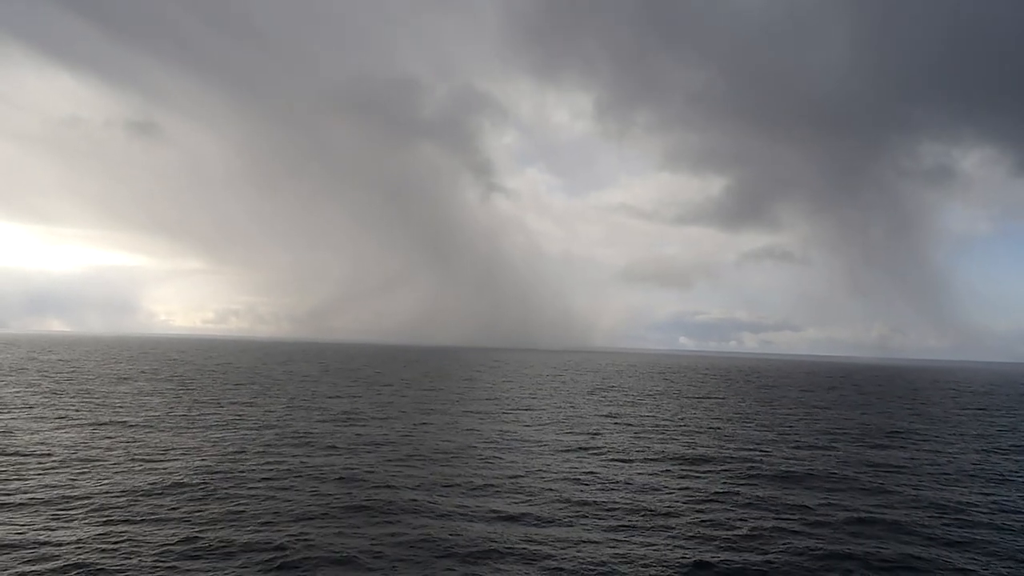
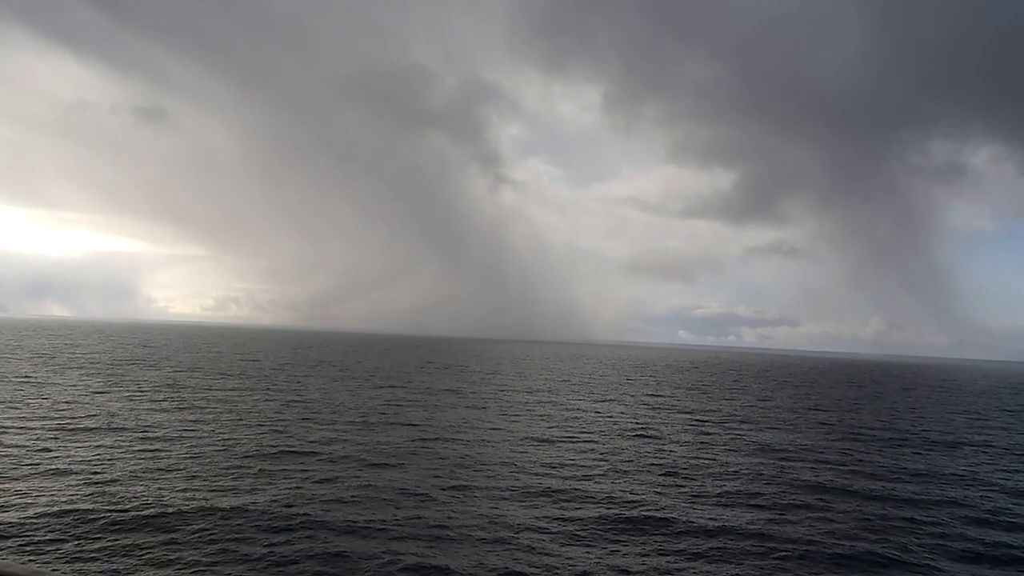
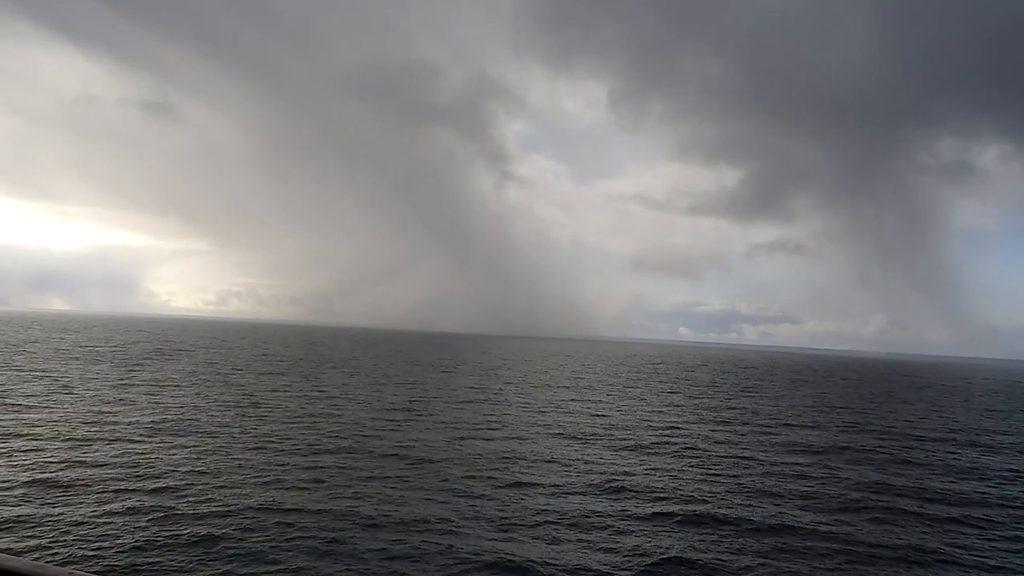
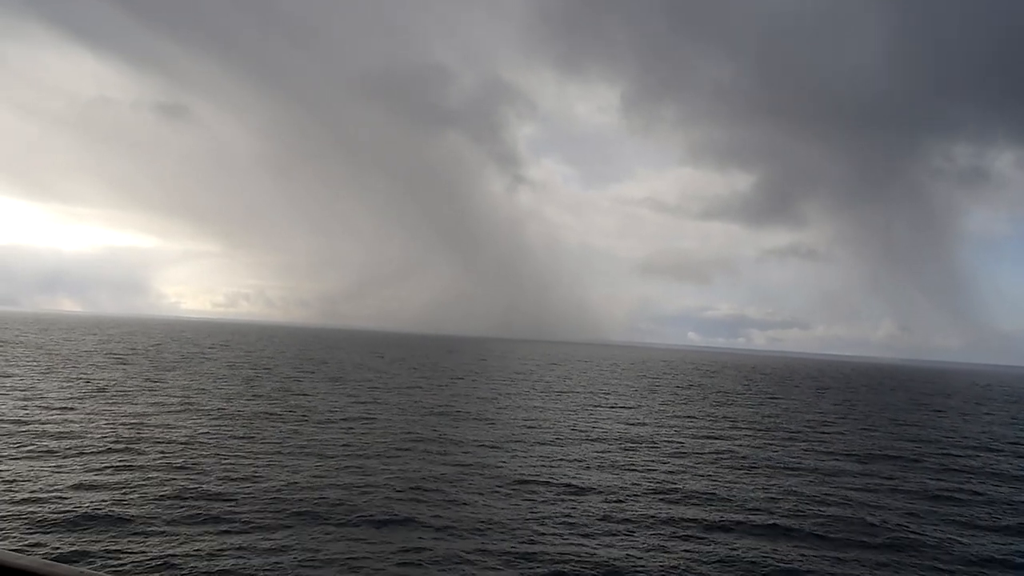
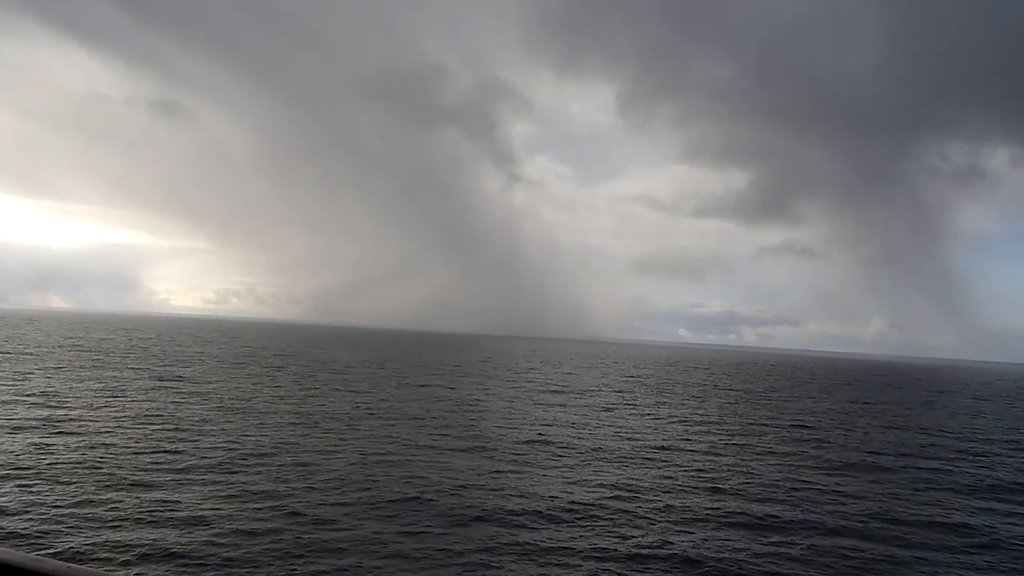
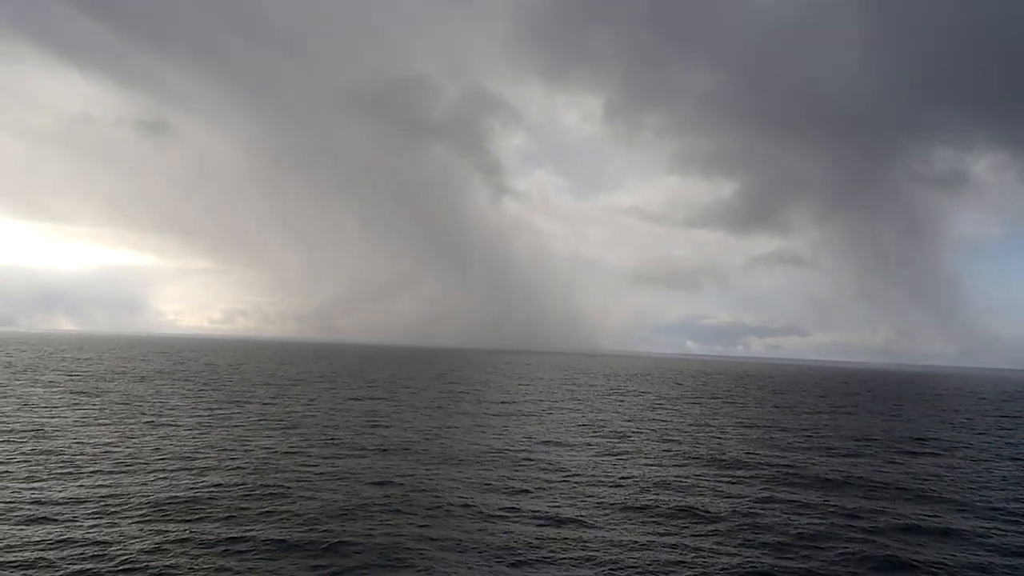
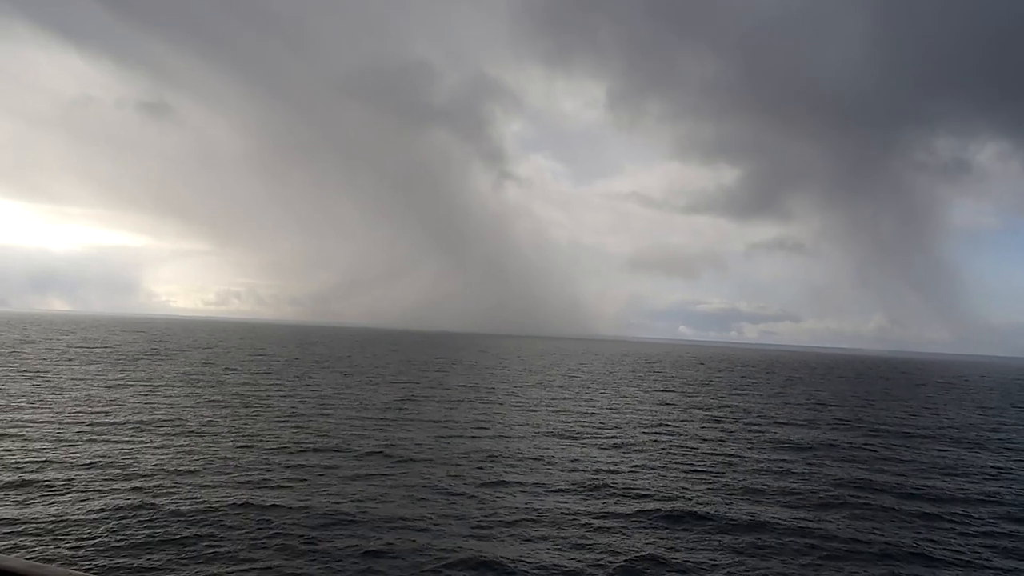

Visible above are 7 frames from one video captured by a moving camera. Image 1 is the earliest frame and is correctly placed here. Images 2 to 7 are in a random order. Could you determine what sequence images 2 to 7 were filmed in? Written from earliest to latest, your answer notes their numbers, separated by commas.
6, 2, 7, 3, 4, 5
